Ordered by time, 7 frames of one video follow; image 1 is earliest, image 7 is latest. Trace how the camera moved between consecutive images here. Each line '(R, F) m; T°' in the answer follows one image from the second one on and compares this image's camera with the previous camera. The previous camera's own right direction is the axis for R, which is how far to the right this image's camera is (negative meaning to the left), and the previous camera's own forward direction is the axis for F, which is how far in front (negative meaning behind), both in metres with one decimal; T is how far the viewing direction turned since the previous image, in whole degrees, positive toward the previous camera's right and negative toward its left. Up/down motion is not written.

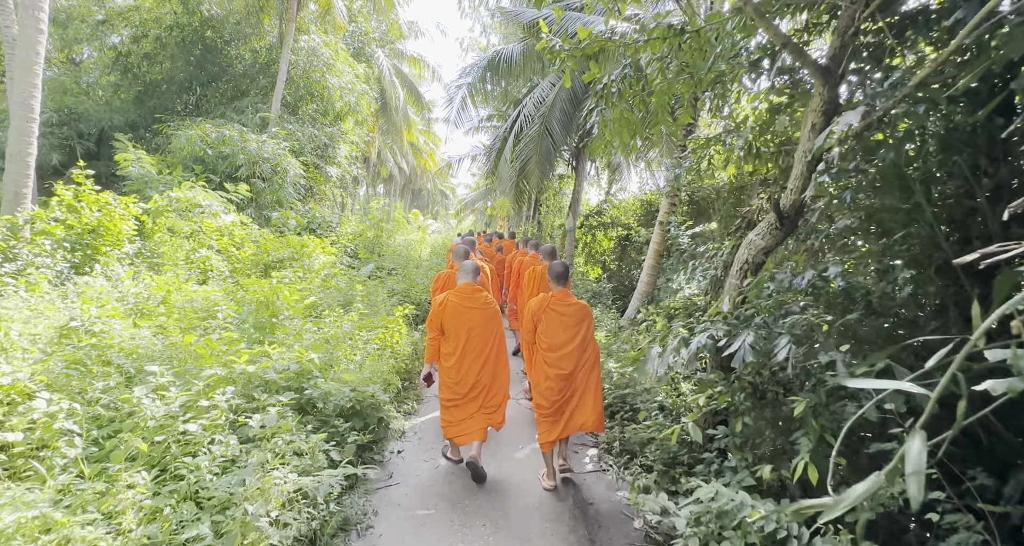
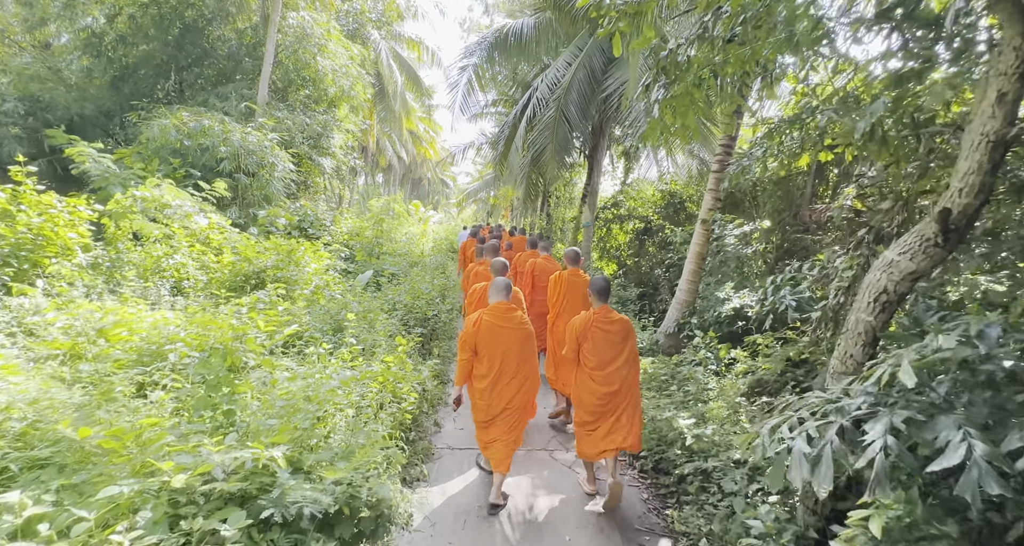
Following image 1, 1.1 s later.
(-0.2, +0.9) m; 0°
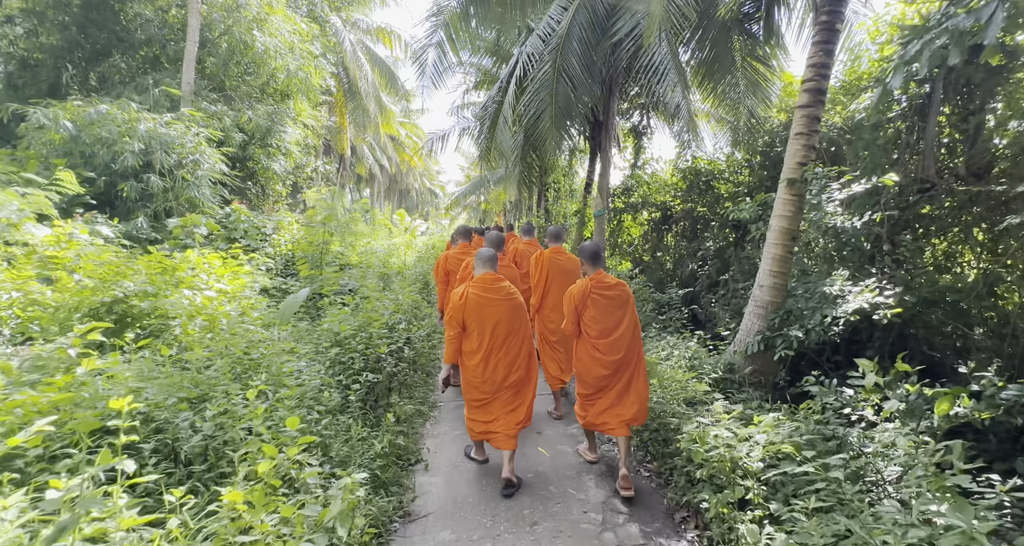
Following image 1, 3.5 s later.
(0.0, +2.0) m; 0°
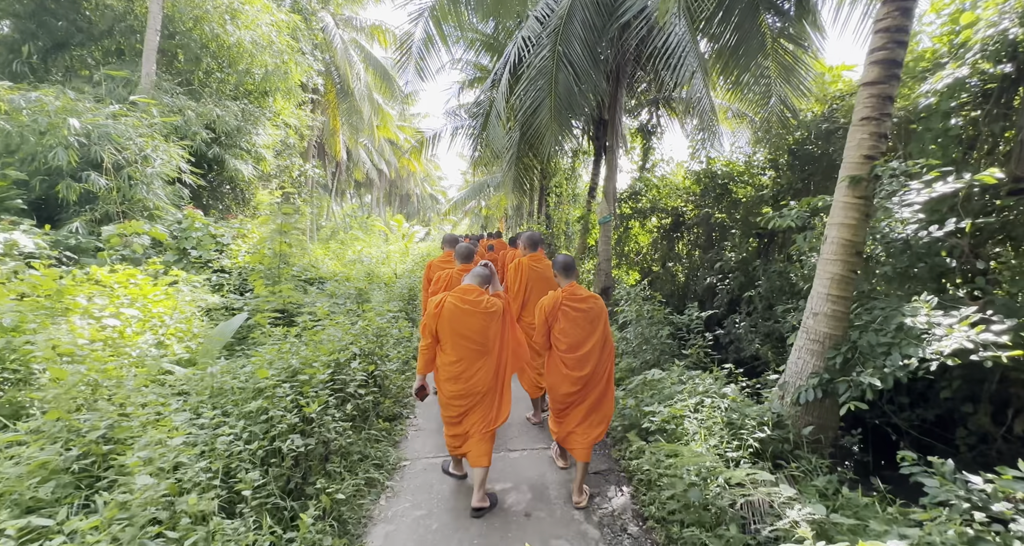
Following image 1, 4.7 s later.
(+0.1, +0.9) m; 0°
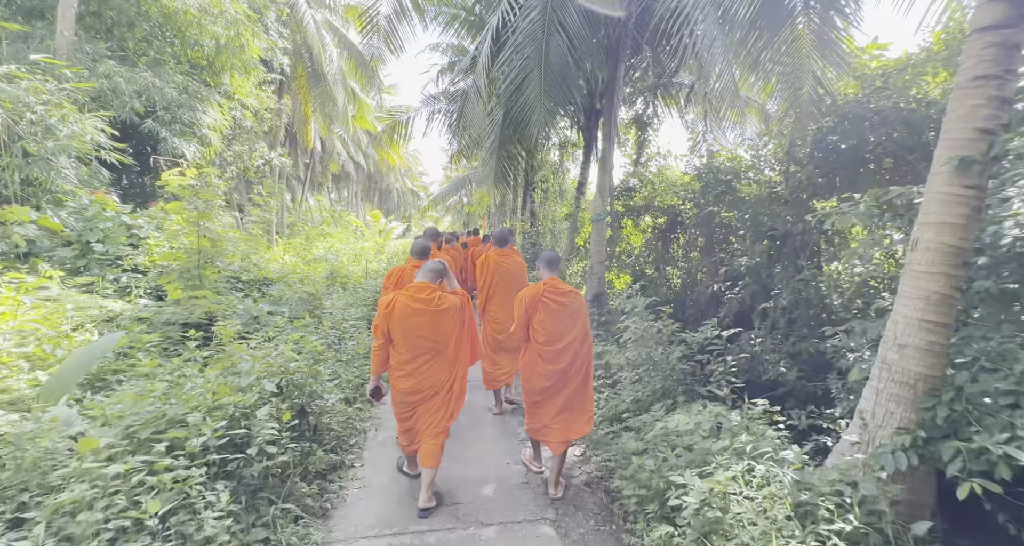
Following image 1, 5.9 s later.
(0.0, +0.9) m; +2°
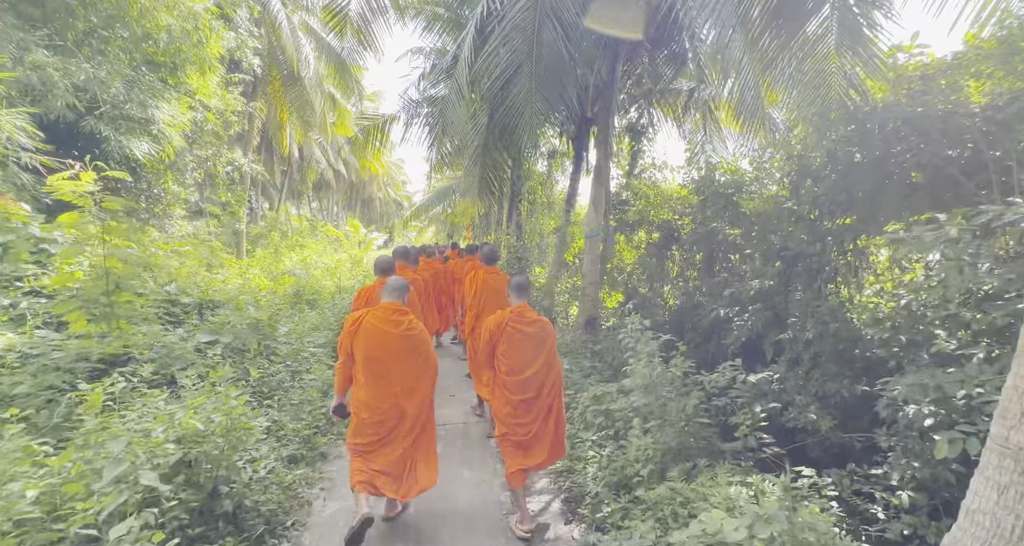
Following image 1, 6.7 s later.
(0.0, +0.7) m; +2°
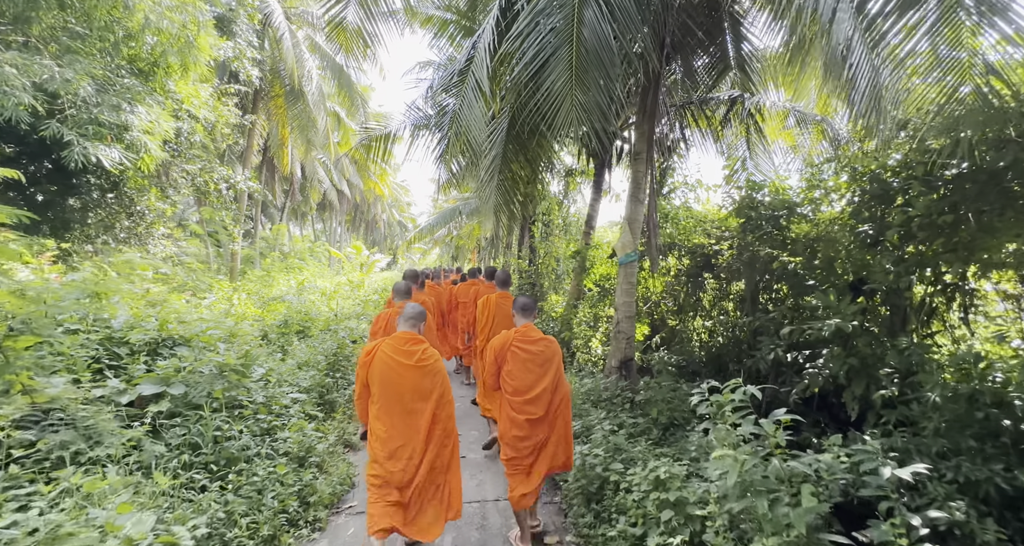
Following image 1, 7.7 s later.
(-0.2, +0.9) m; 0°
